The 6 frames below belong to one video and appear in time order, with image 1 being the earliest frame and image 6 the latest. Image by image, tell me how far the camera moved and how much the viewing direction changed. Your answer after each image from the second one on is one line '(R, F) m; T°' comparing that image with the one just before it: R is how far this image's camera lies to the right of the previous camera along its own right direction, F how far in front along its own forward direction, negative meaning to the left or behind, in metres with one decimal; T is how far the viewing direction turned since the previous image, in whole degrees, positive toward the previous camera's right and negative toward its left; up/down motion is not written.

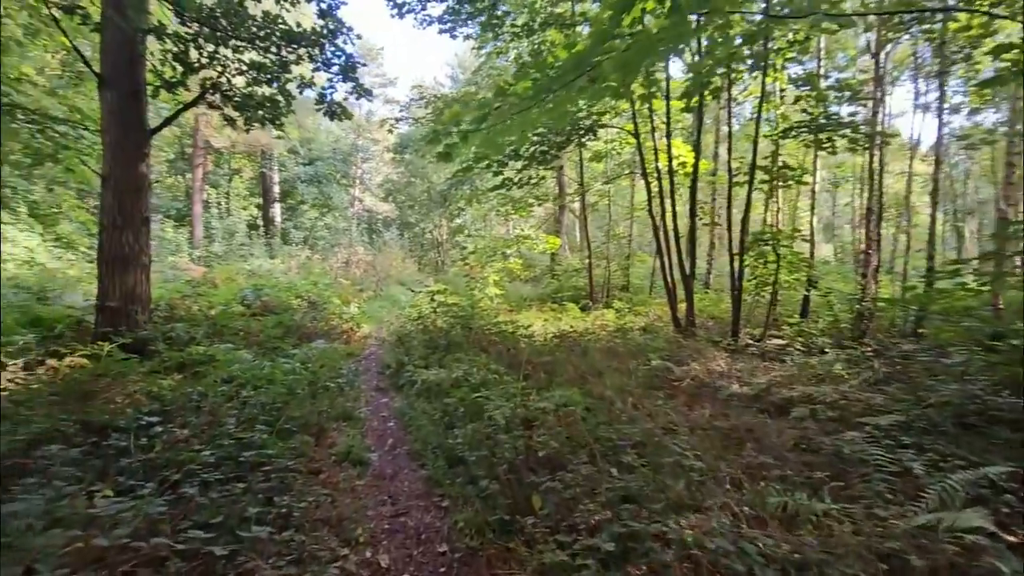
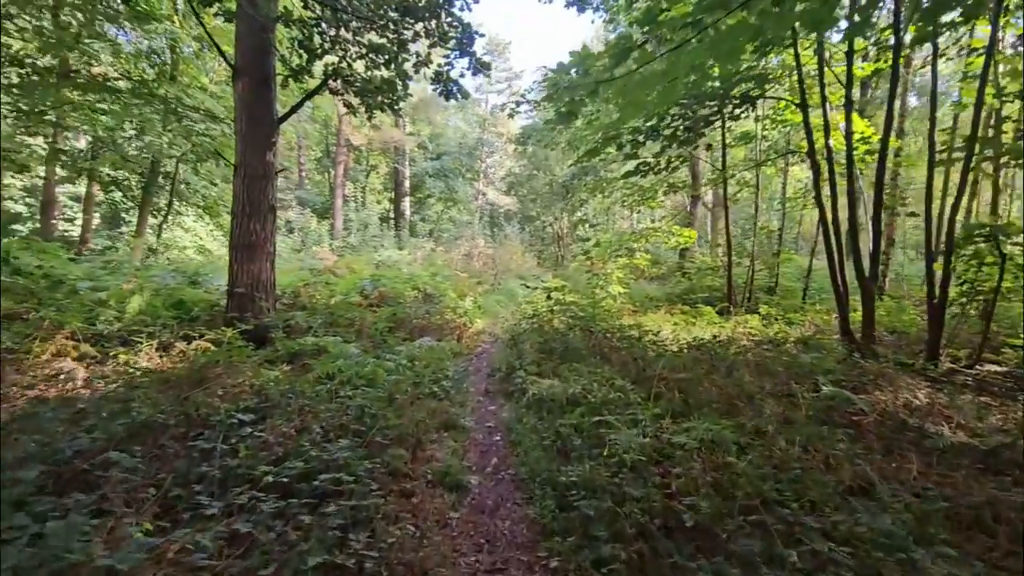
(-0.1, +0.9) m; -13°
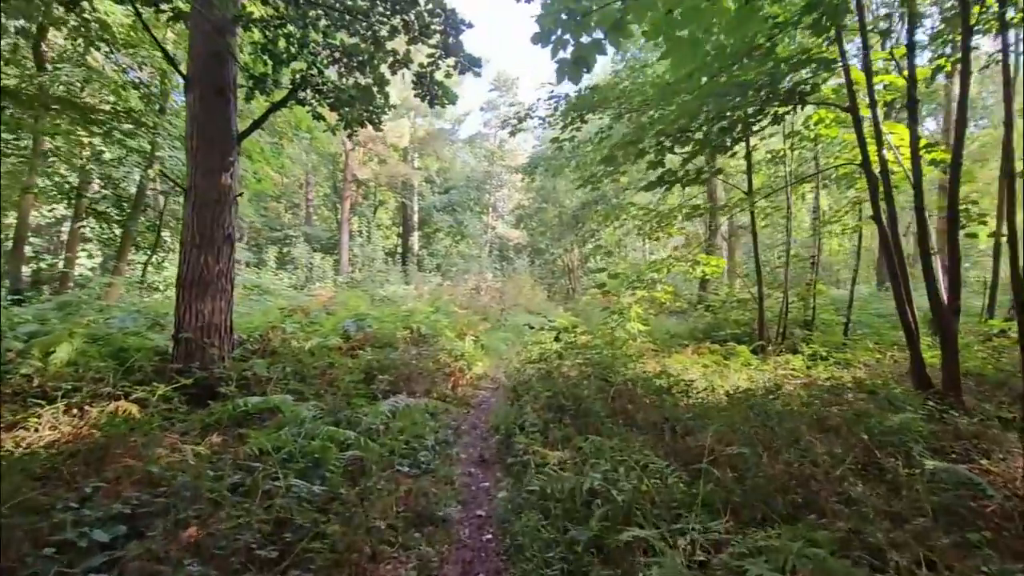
(+0.1, +1.3) m; -1°
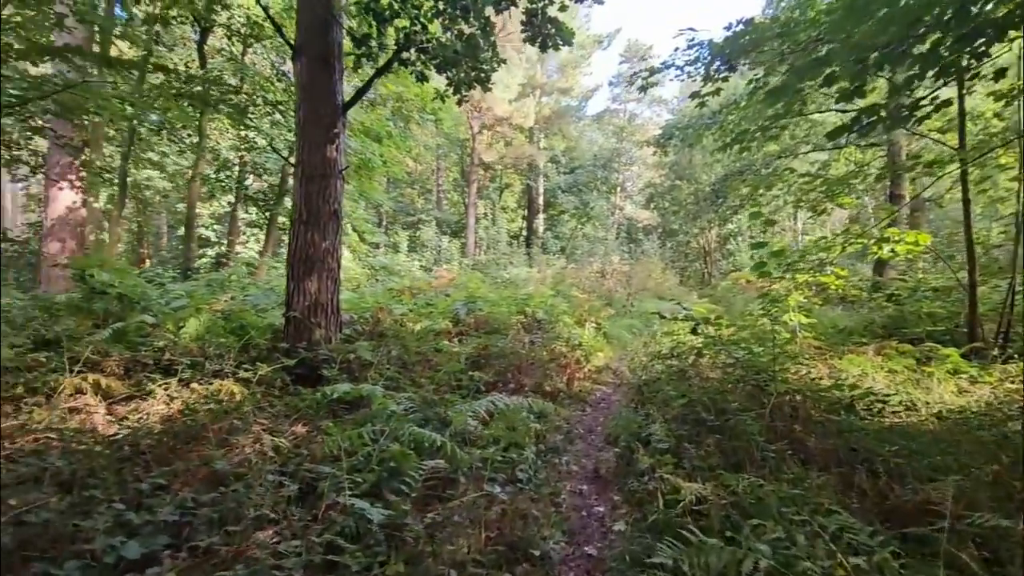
(0.0, +0.9) m; -14°
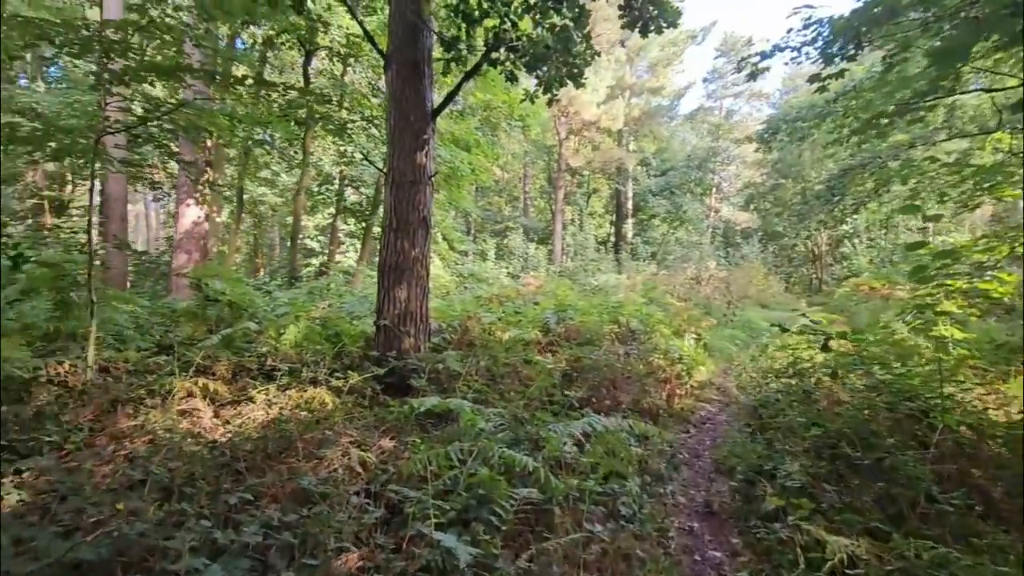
(-0.1, +0.3) m; -10°
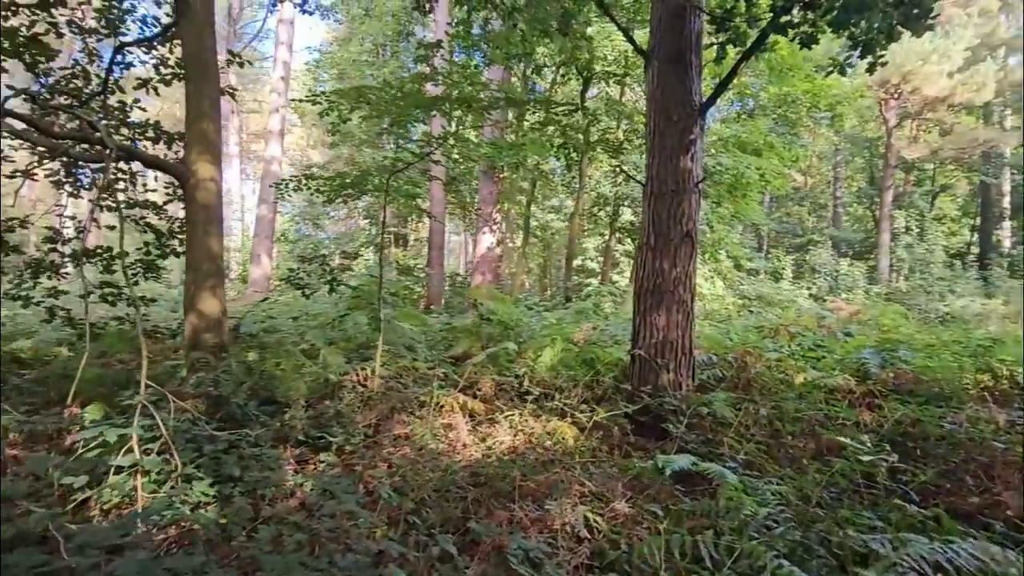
(+0.1, +0.8) m; -31°
